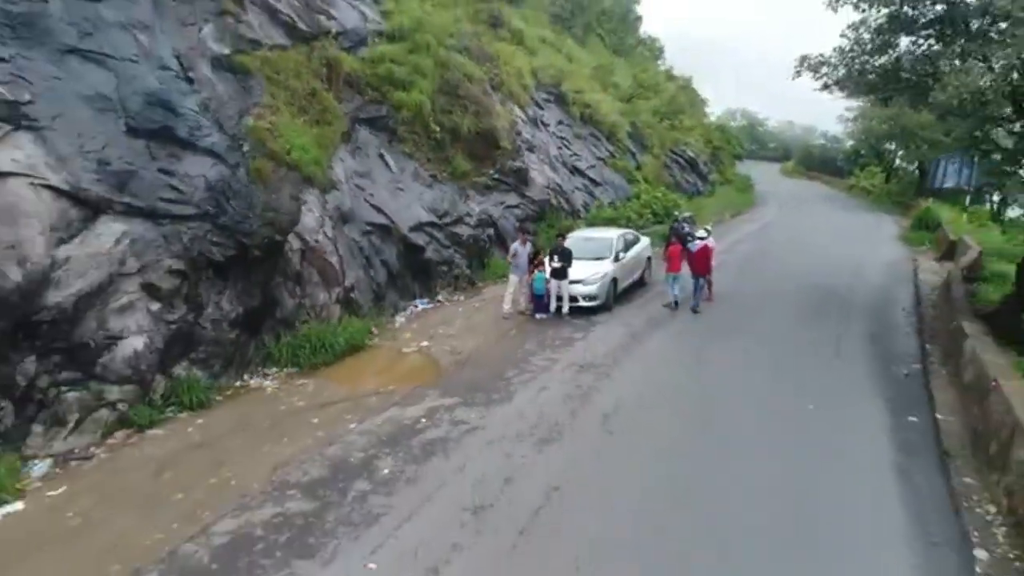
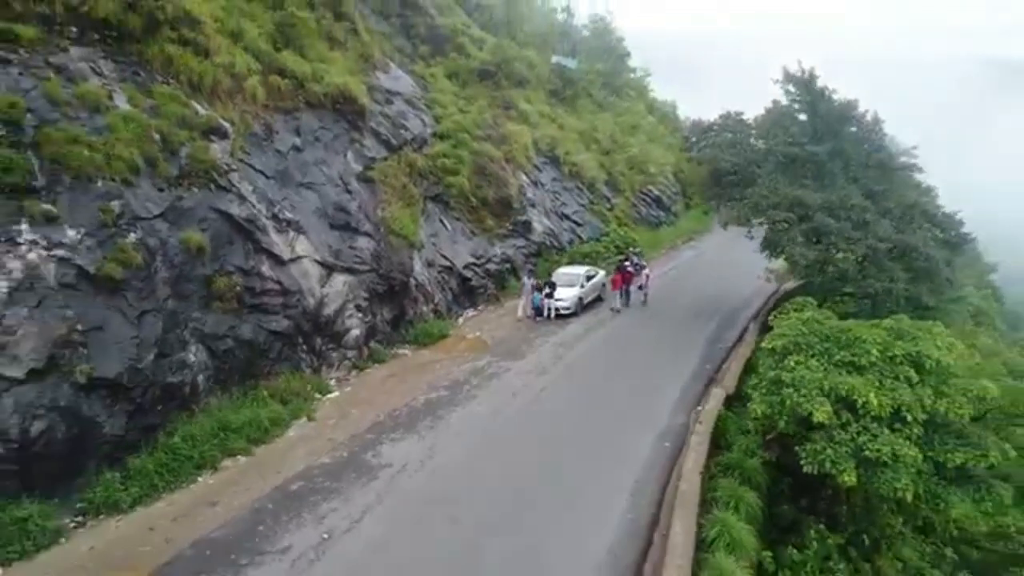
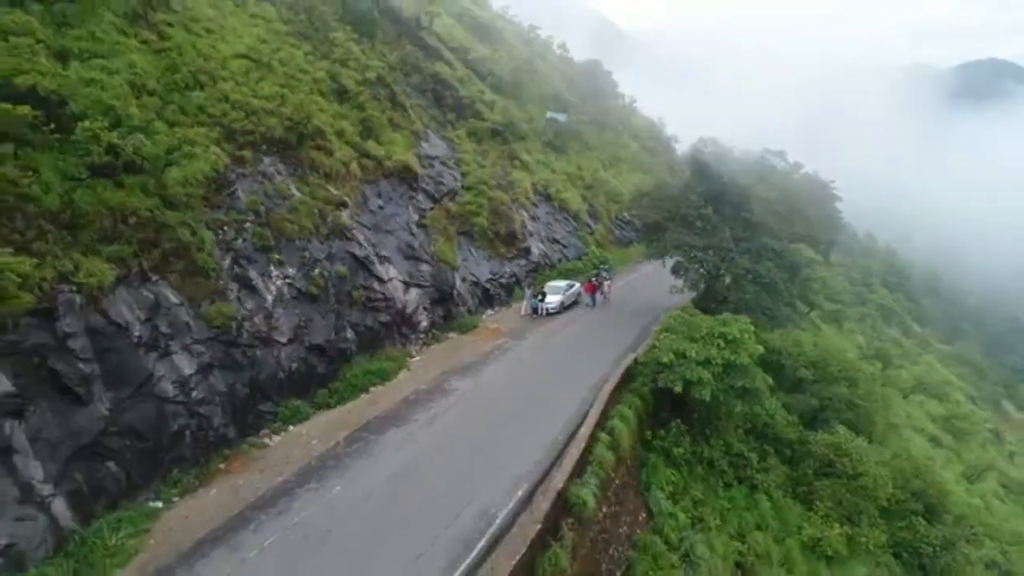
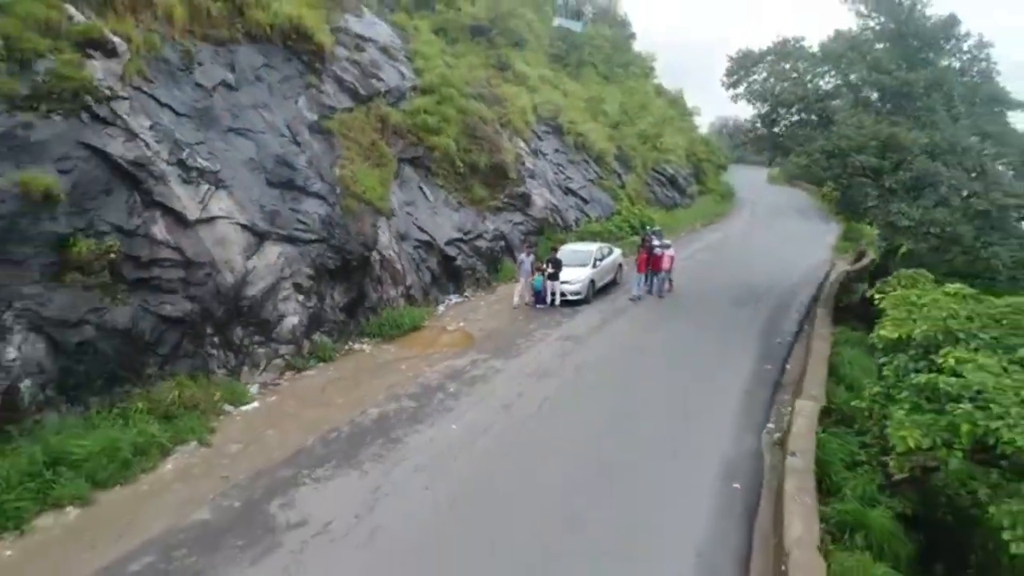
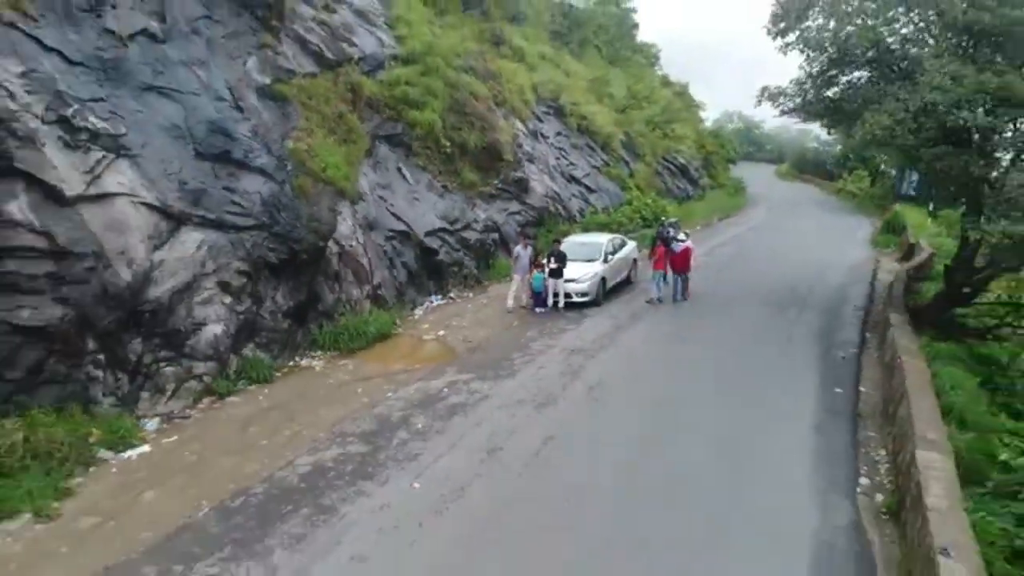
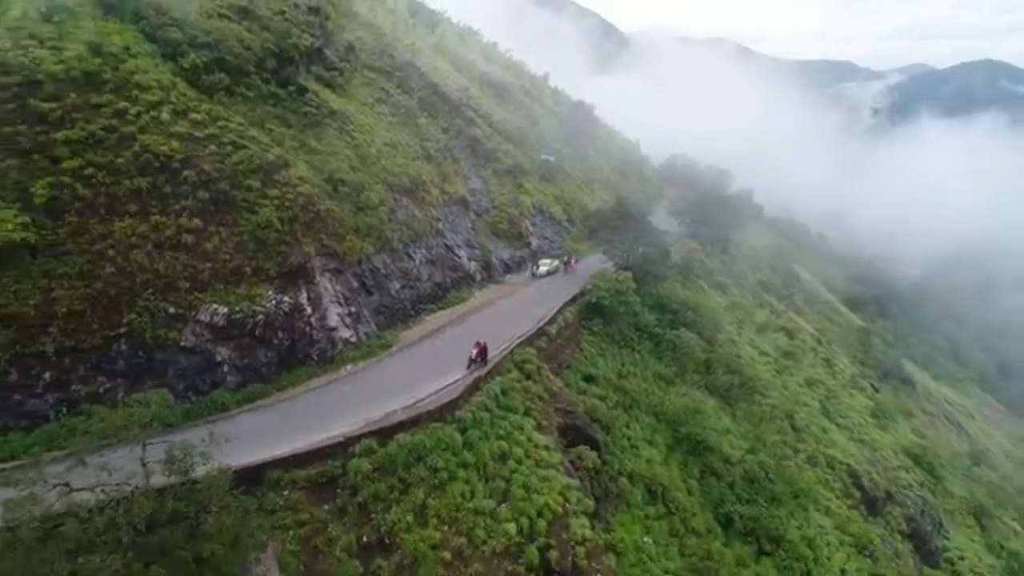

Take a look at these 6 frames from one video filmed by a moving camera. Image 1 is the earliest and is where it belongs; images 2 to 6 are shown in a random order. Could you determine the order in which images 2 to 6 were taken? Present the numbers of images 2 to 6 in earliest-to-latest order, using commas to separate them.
5, 4, 2, 3, 6
